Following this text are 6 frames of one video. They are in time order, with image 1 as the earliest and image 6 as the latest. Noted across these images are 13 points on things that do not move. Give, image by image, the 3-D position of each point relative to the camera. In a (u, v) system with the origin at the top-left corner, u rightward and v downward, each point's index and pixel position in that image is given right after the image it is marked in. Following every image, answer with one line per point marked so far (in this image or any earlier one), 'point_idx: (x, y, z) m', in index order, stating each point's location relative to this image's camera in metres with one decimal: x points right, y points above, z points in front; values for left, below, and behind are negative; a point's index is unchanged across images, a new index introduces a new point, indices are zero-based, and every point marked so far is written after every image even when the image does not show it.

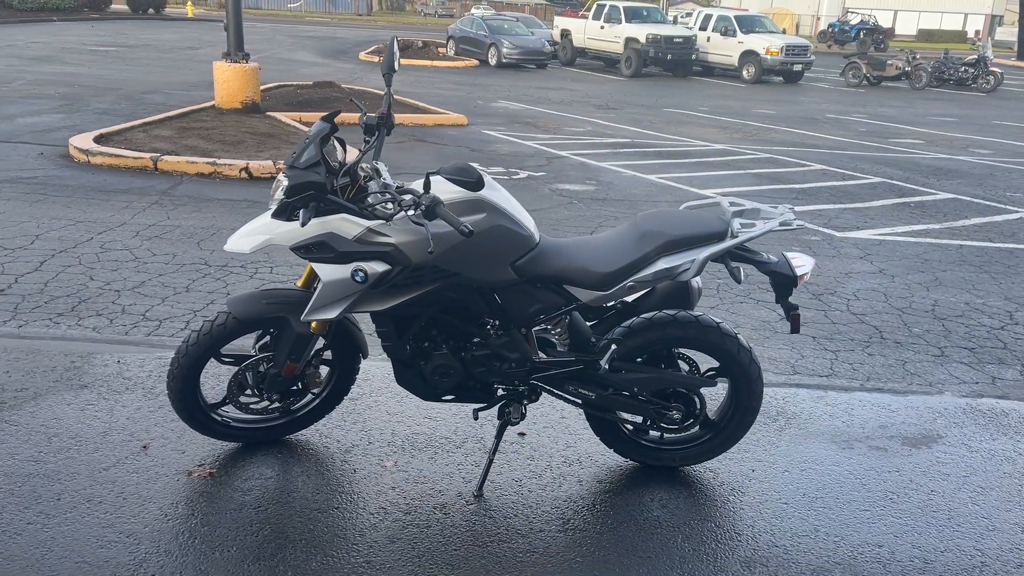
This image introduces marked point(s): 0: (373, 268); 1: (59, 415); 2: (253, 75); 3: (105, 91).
0: (-0.6, +0.1, +3.3) m
1: (-2.2, -0.6, +4.2) m
2: (-4.6, +3.8, +15.6) m
3: (-9.0, +4.4, +19.2) m
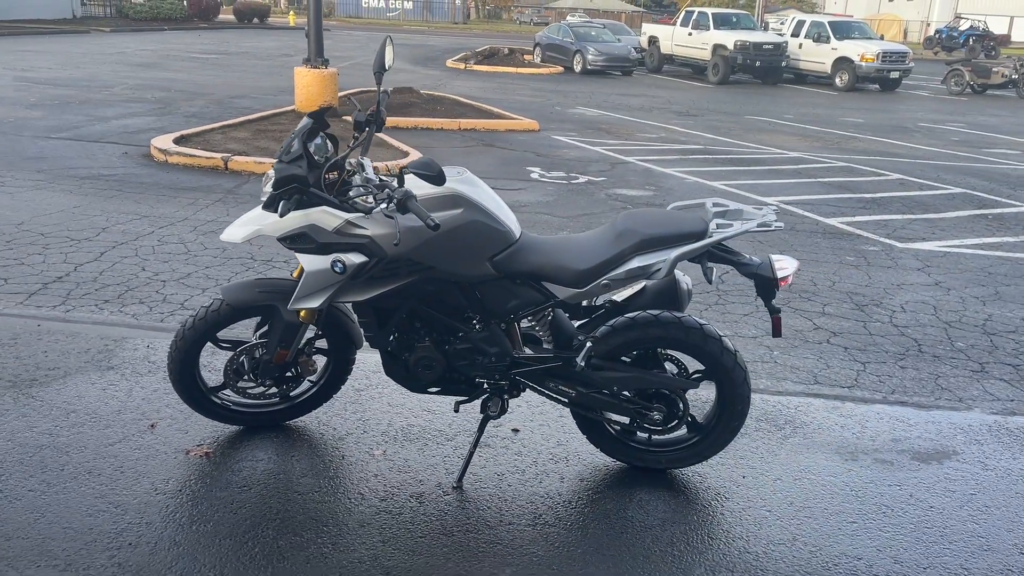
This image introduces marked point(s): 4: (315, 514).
0: (-0.7, +0.1, +3.5) m
1: (-2.2, -0.5, +4.4) m
2: (-3.3, +3.9, +16.1) m
3: (-7.3, +4.5, +20.1) m
4: (-0.8, -0.9, +3.5) m
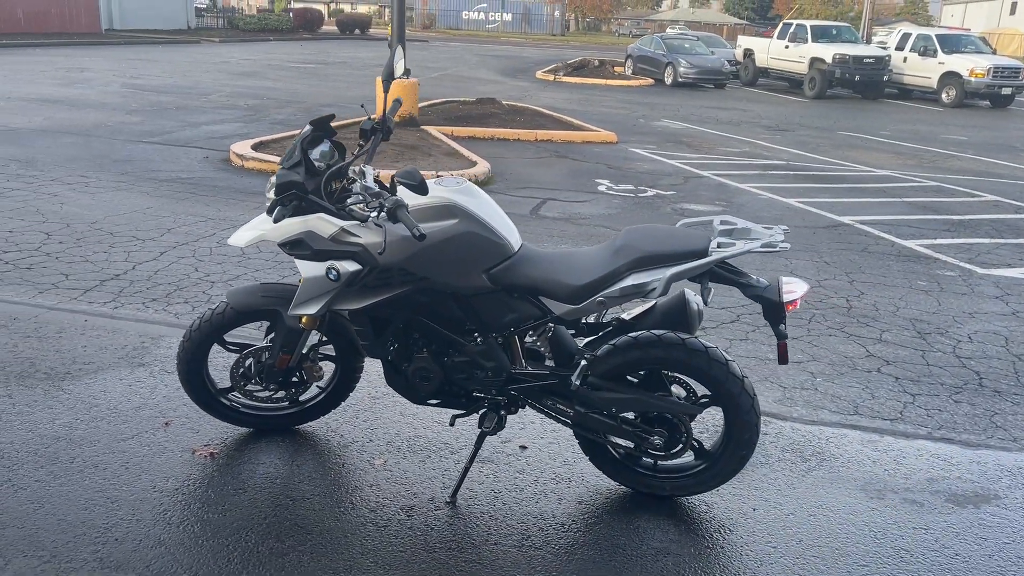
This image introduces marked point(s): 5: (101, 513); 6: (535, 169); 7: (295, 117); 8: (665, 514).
0: (-0.7, +0.1, +3.4) m
1: (-2.2, -0.5, +4.6) m
2: (-1.9, +3.8, +16.3) m
3: (-5.4, +4.4, +20.7) m
4: (-0.9, -0.9, +3.5) m
5: (-1.6, -0.9, +3.4) m
6: (+0.4, +1.9, +13.5) m
7: (-4.6, +3.6, +18.3) m
8: (+0.7, -1.0, +3.7) m
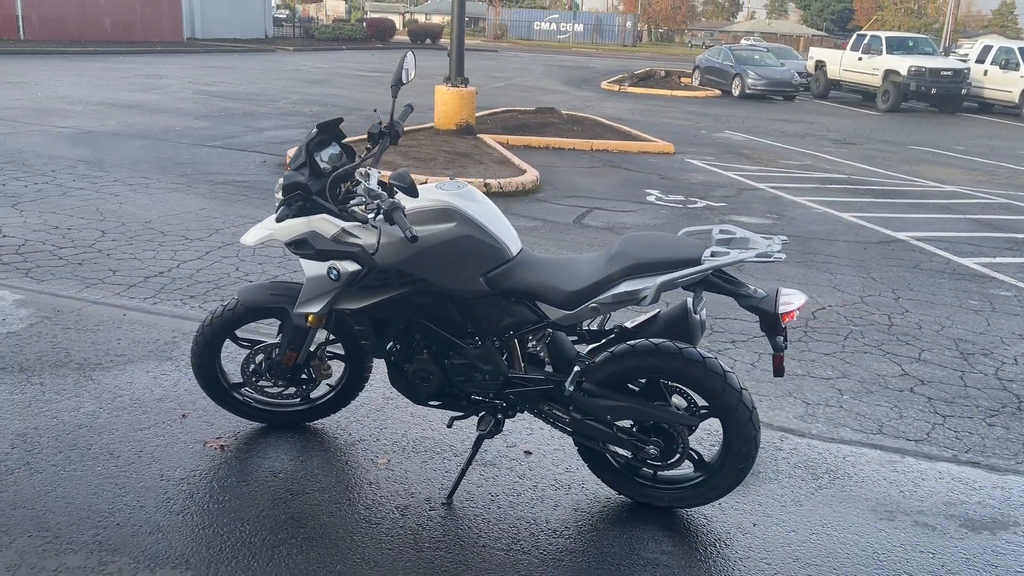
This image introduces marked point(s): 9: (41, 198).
0: (-0.7, +0.1, +3.5) m
1: (-2.1, -0.5, +4.7) m
2: (-0.8, +3.6, +16.5) m
3: (-4.0, +4.3, +21.1) m
4: (-0.9, -0.9, +3.6) m
5: (-1.7, -0.9, +3.5) m
6: (+1.2, +1.7, +13.5) m
7: (-3.4, +3.5, +18.6) m
8: (+0.6, -1.0, +3.7) m
9: (-5.1, +1.0, +9.4) m
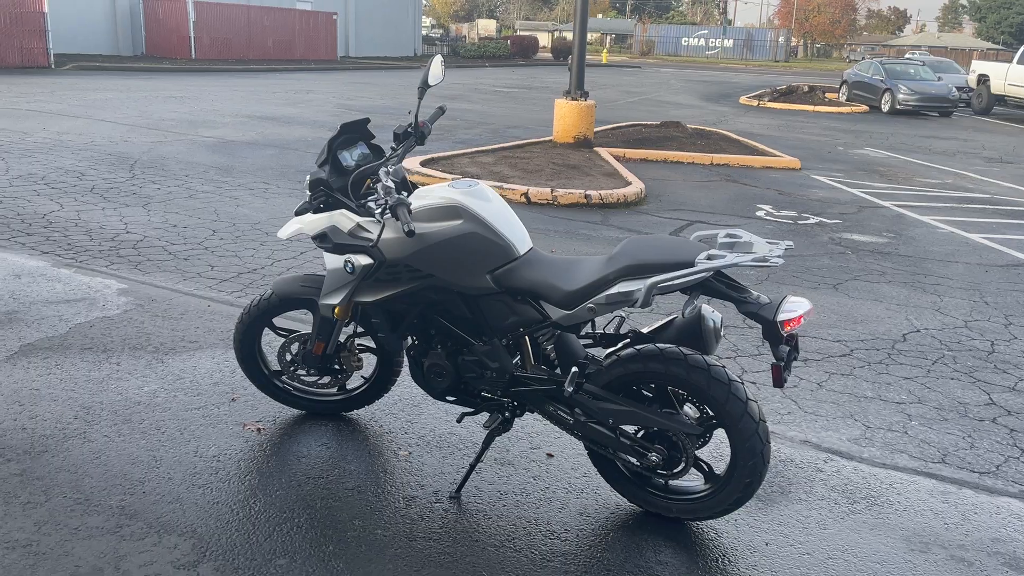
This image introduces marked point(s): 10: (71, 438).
0: (-0.6, +0.1, +3.6) m
1: (-1.8, -0.4, +5.1) m
2: (+1.4, +3.4, +16.5) m
3: (-0.9, +4.1, +21.6) m
4: (-0.9, -0.9, +3.7) m
5: (-1.6, -0.8, +3.8) m
6: (+2.9, +1.5, +13.2) m
7: (-0.8, +3.3, +19.1) m
8: (+0.7, -1.0, +3.6) m
9: (-4.1, +1.1, +10.2) m
10: (-2.1, -0.7, +4.1) m
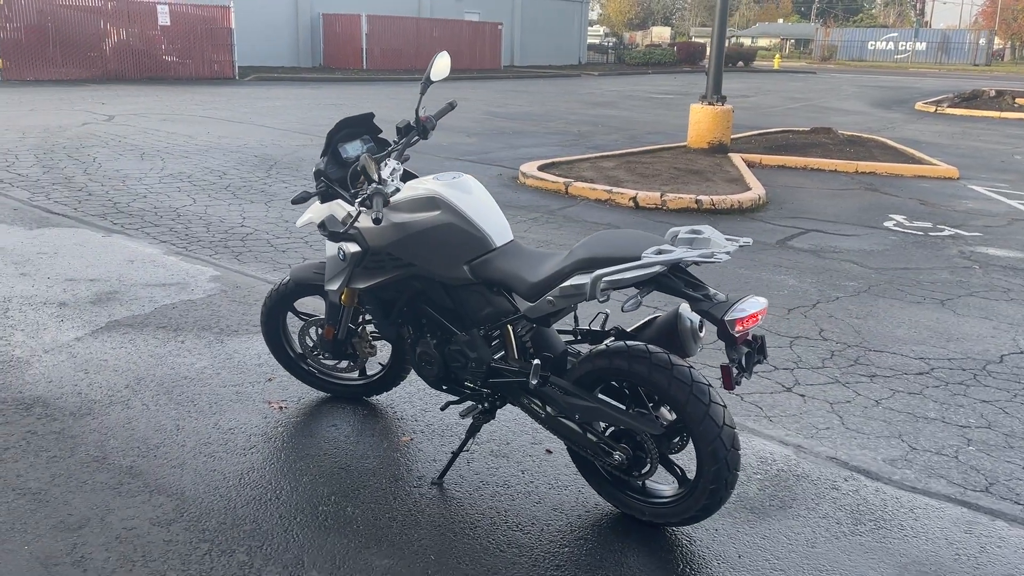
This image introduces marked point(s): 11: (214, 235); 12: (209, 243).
0: (-0.7, +0.2, +3.8) m
1: (-1.6, -0.4, +5.4) m
2: (+3.9, +3.2, +16.1) m
3: (+2.6, +3.9, +21.5) m
4: (-0.9, -0.8, +3.9) m
5: (-1.7, -0.7, +4.1) m
6: (+4.6, +1.3, +12.6) m
7: (+2.2, +3.2, +19.0) m
8: (+0.5, -1.0, +3.5) m
9: (-2.8, +1.2, +10.9) m
10: (-2.1, -0.6, +4.5) m
11: (-2.9, +0.5, +8.5) m
12: (-2.9, +0.4, +8.2) m
